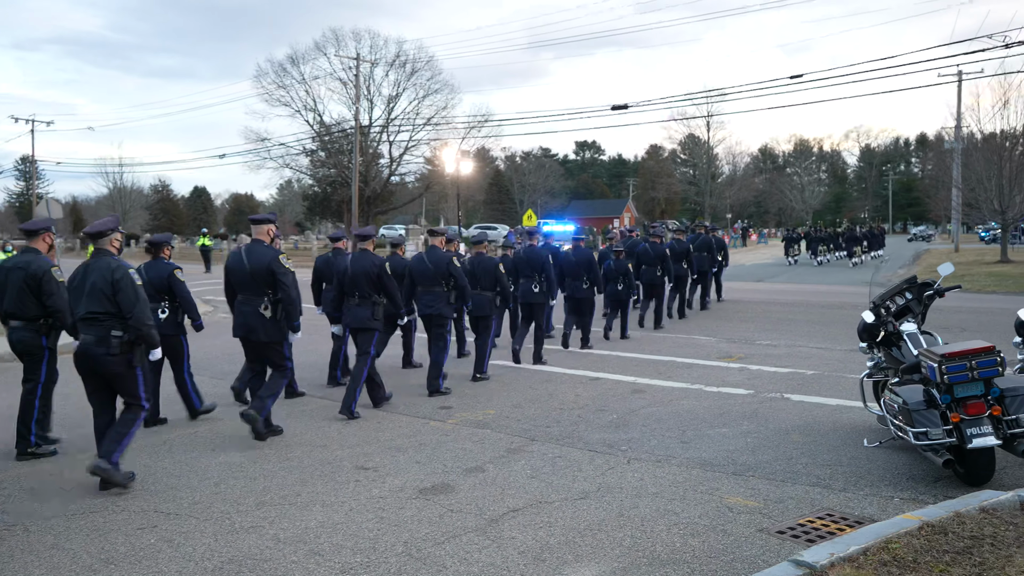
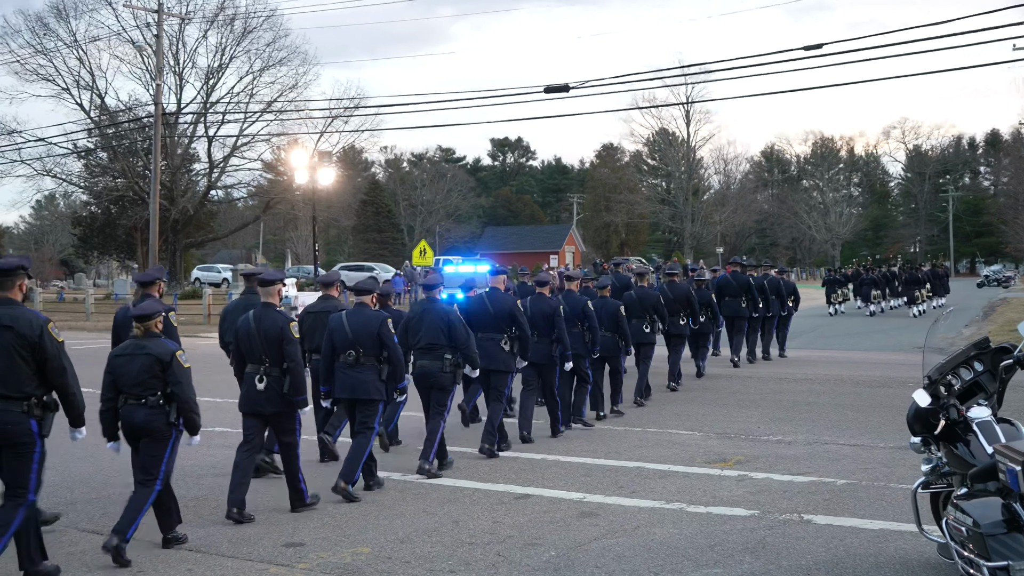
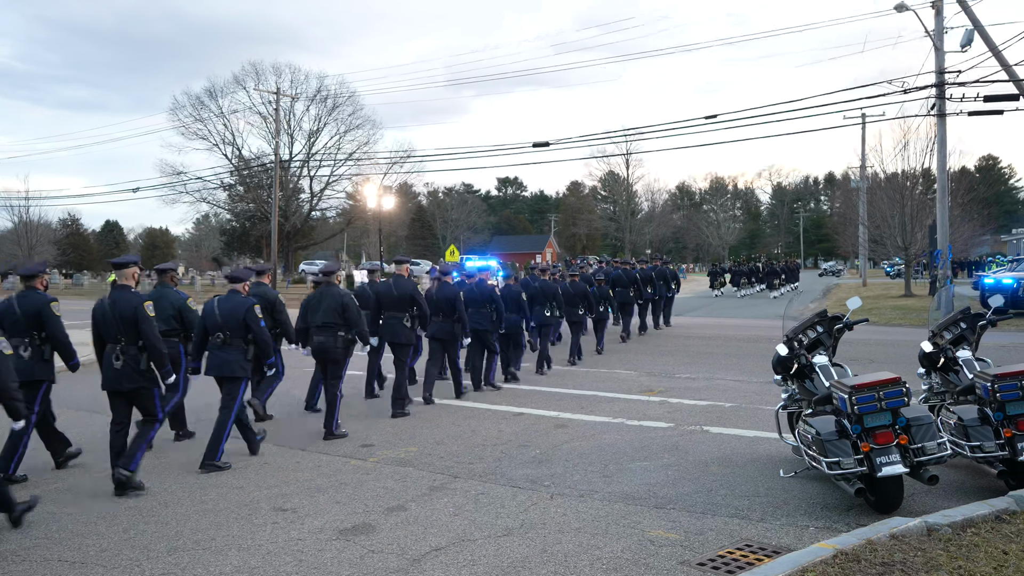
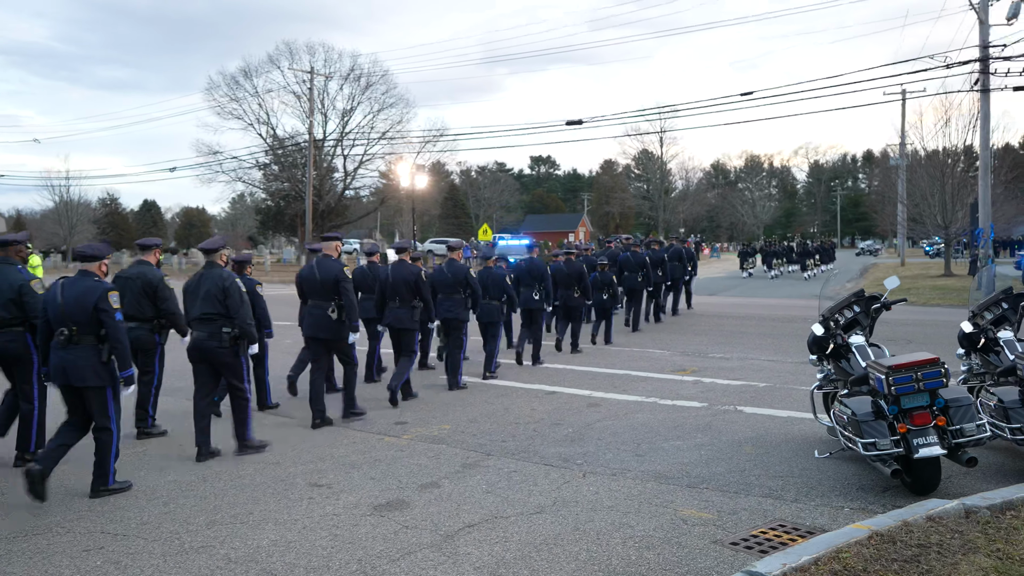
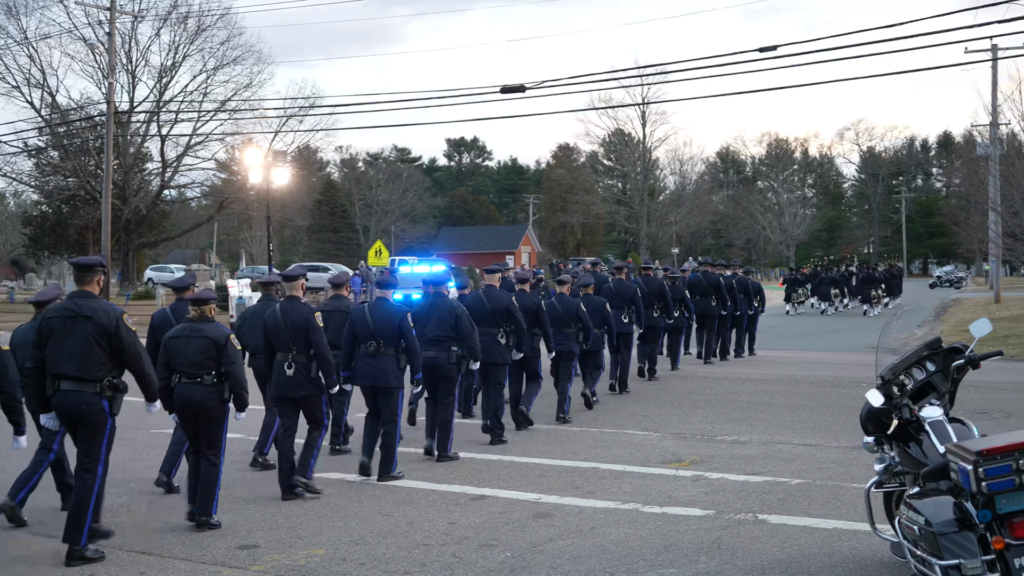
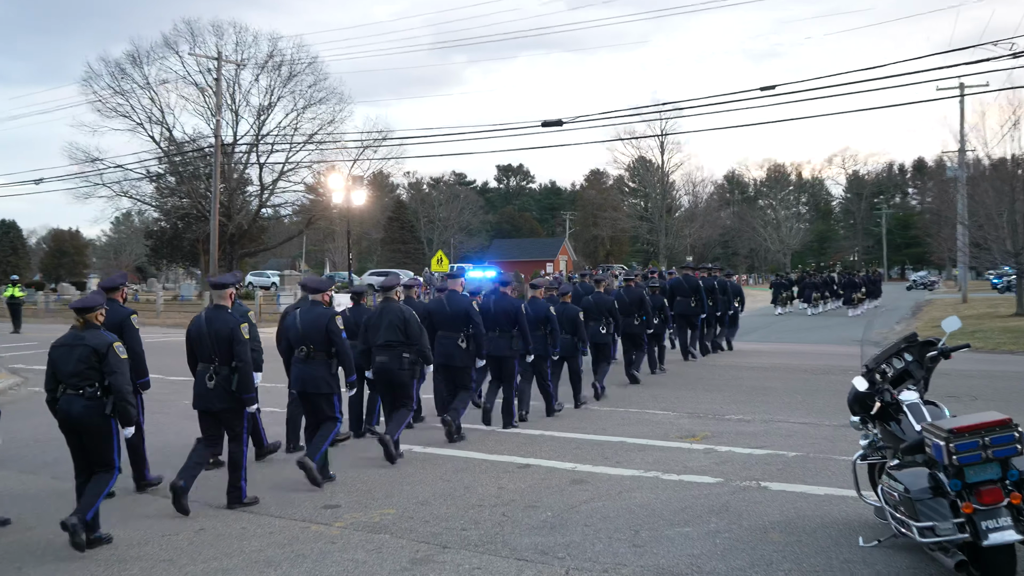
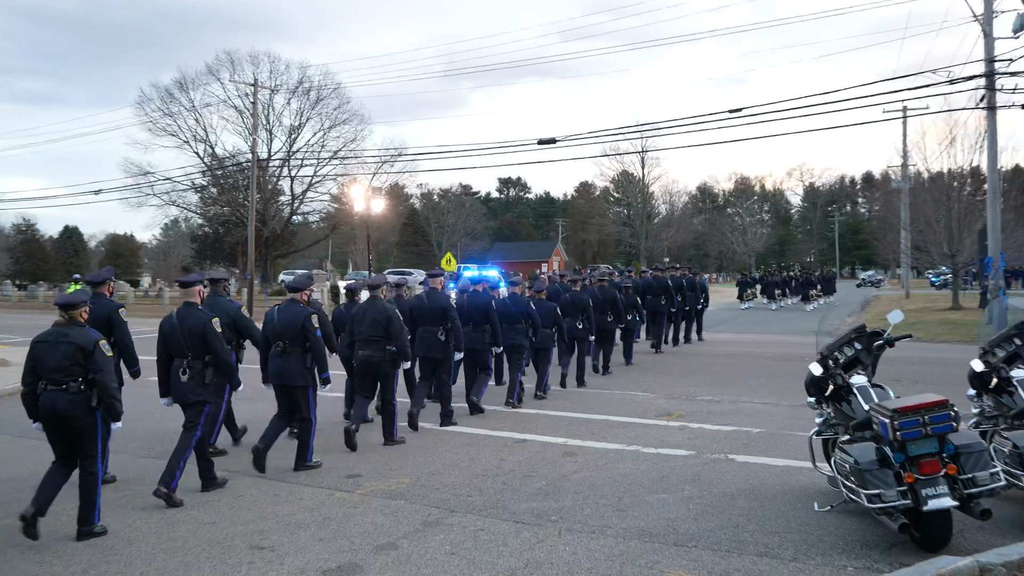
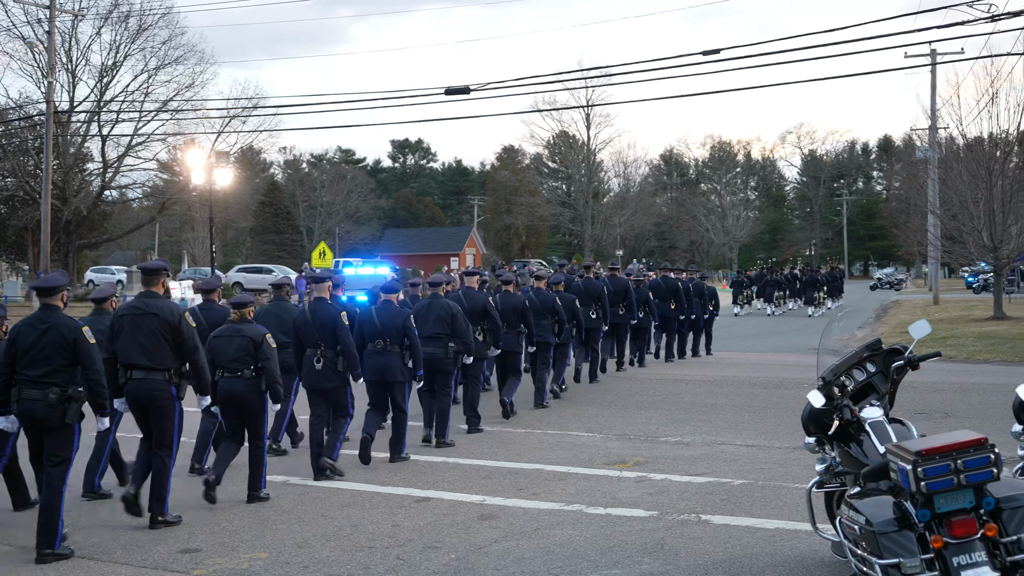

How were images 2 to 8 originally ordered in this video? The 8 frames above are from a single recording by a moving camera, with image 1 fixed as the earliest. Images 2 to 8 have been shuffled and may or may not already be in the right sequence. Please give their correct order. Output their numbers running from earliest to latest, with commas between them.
4, 3, 7, 6, 2, 5, 8
